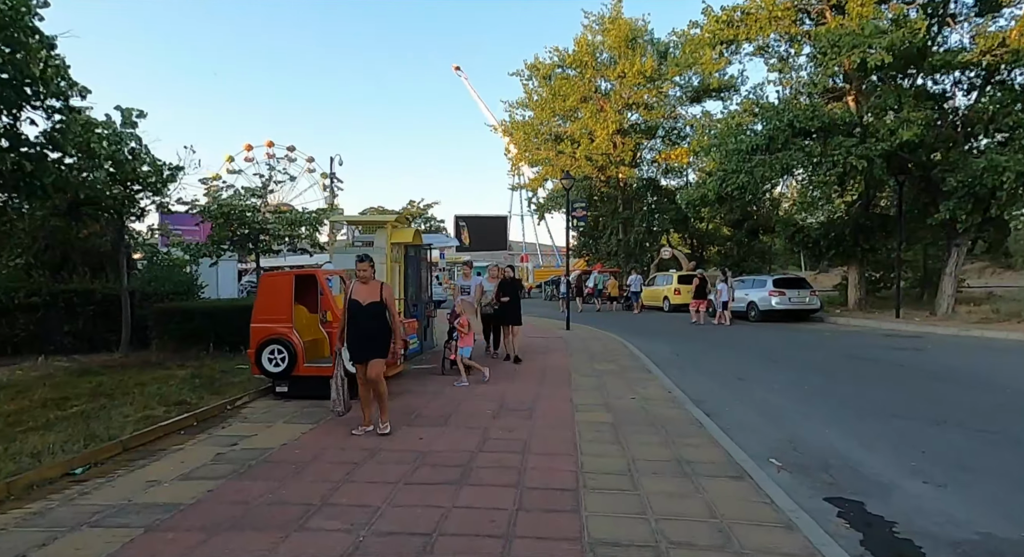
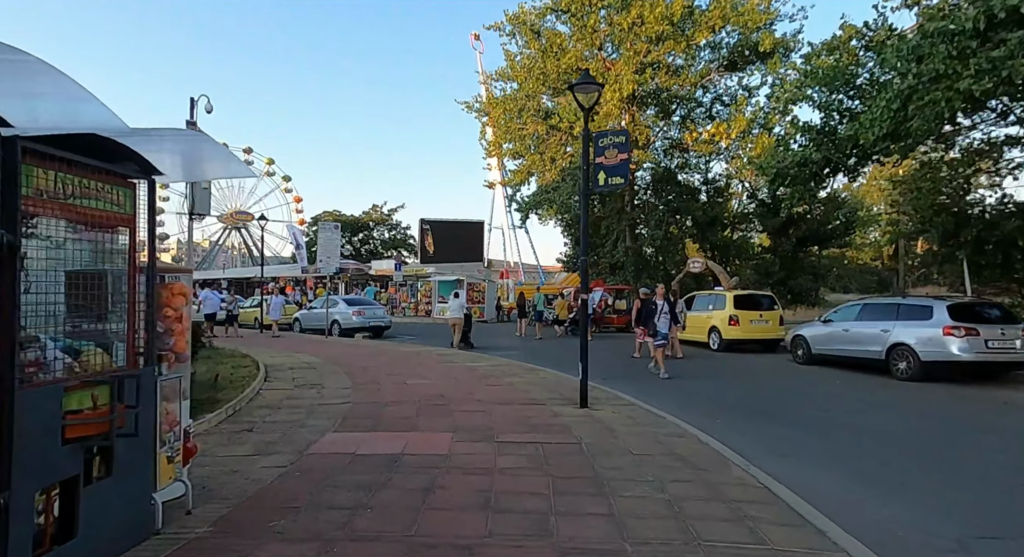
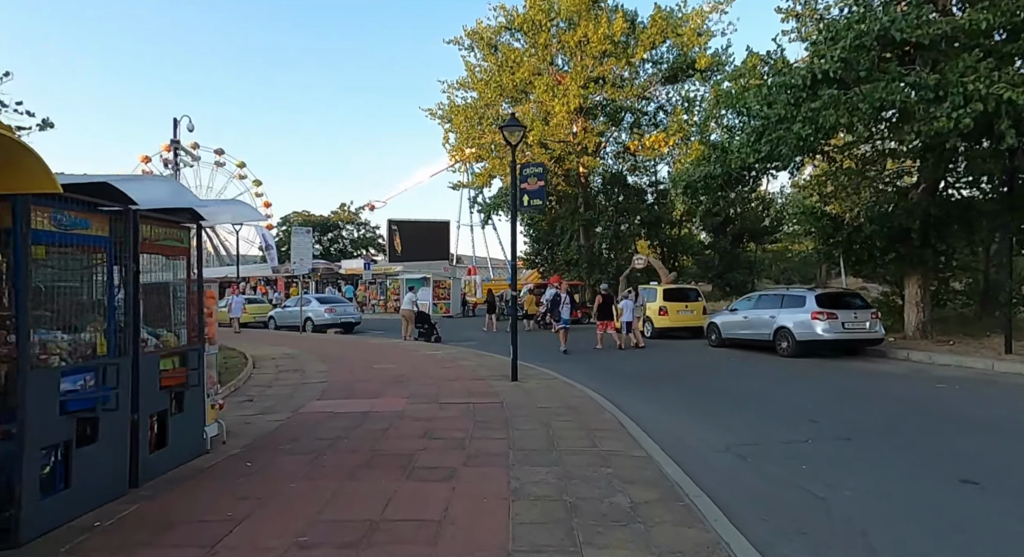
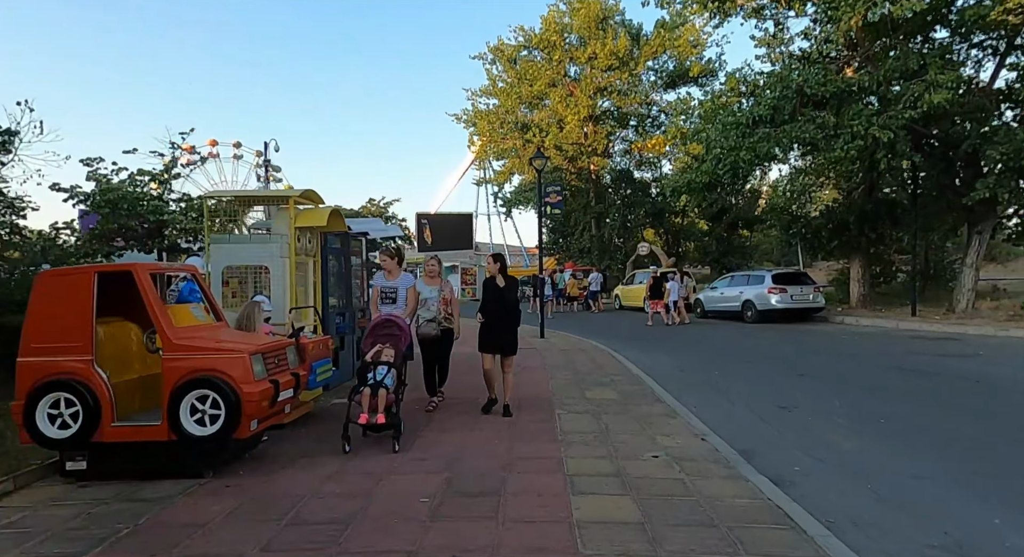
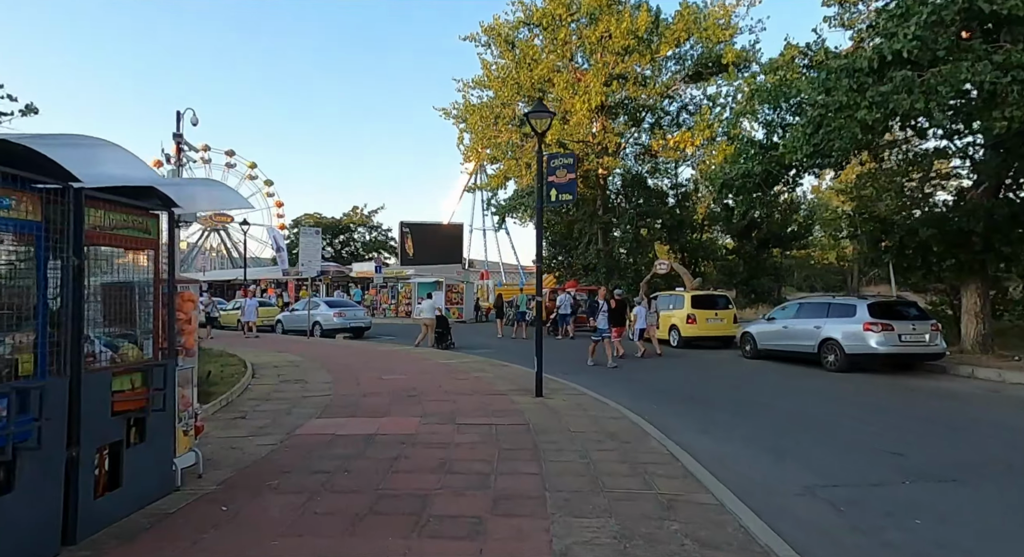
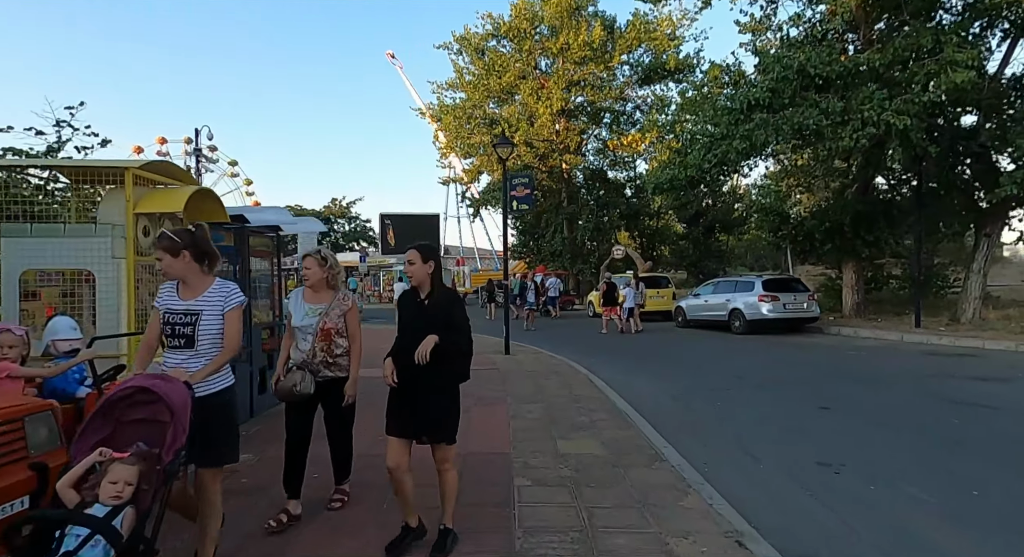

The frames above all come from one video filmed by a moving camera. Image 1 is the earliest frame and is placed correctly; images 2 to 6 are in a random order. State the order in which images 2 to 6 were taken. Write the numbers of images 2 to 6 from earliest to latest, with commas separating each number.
4, 6, 3, 5, 2
